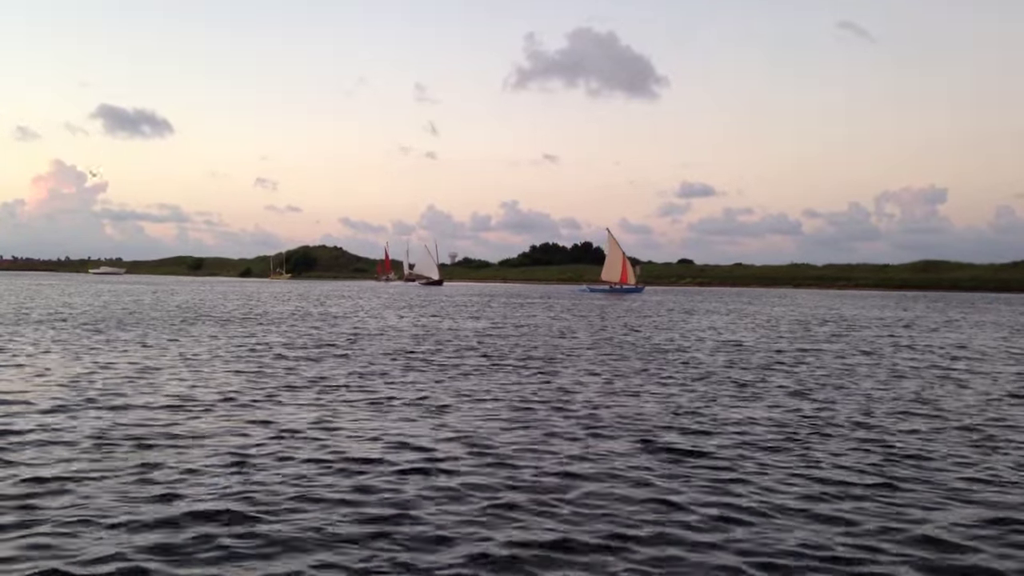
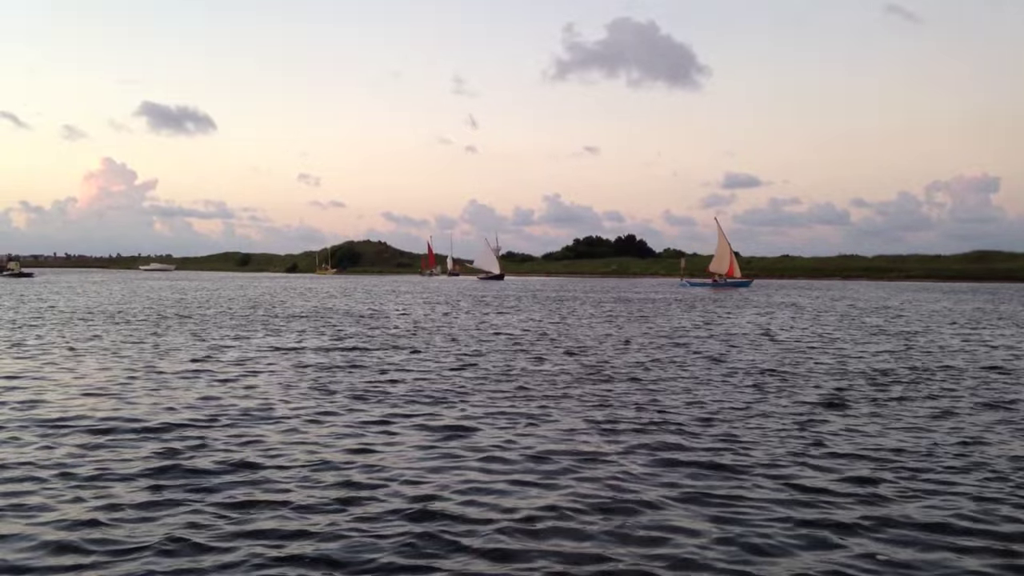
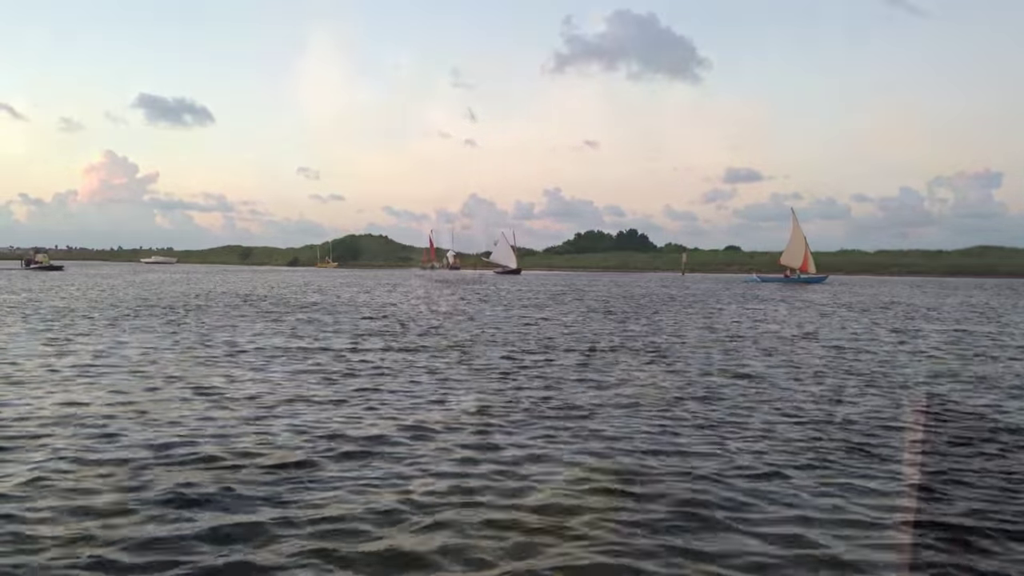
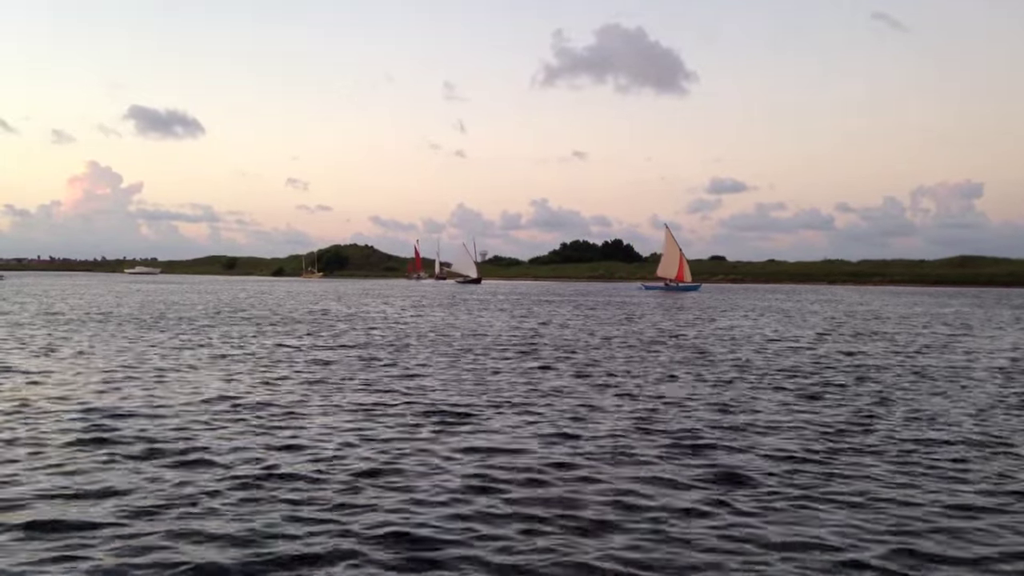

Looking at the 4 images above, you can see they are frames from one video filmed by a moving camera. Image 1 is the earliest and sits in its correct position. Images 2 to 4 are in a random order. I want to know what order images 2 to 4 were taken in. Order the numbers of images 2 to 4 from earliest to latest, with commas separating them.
4, 2, 3
